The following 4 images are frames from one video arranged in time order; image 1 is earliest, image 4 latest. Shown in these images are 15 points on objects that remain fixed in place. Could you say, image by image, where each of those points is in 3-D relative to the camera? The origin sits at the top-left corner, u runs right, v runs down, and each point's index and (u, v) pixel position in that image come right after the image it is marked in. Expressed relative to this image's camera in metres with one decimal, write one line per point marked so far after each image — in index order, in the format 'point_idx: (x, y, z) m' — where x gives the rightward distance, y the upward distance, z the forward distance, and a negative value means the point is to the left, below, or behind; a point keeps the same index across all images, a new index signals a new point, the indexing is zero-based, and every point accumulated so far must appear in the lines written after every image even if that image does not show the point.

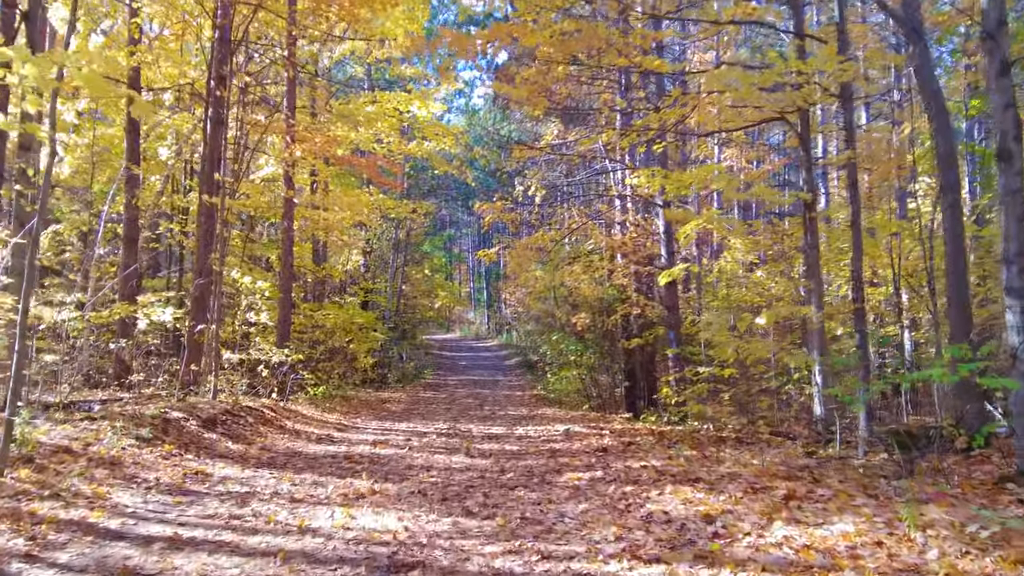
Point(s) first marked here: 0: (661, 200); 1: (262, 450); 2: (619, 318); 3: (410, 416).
0: (+1.9, +1.1, +12.1) m
1: (-1.7, -1.1, +6.3) m
2: (+1.4, -0.4, +13.0) m
3: (-1.2, -1.5, +11.3) m
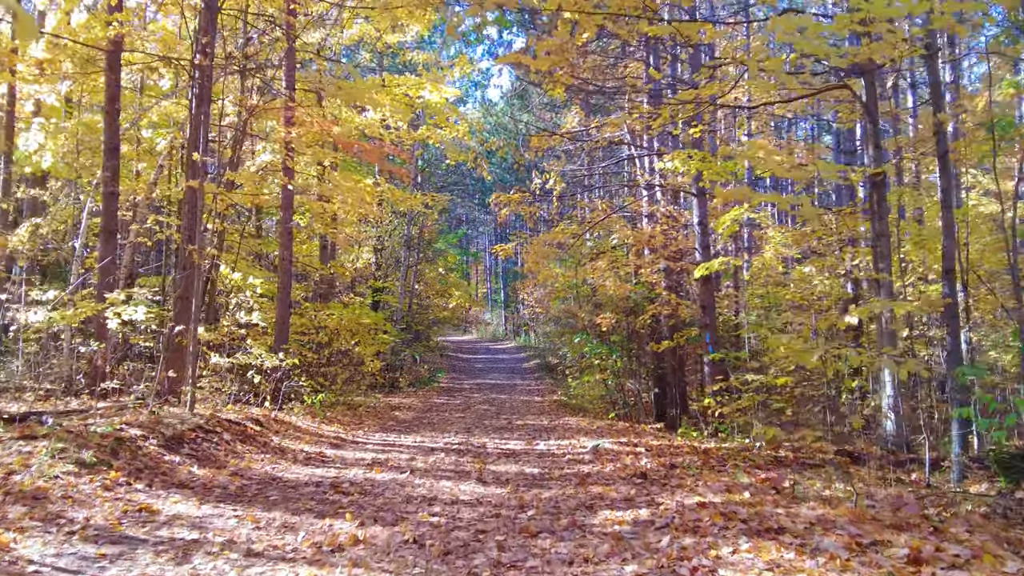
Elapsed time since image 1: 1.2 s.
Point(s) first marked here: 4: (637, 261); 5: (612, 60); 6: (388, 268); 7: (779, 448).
0: (+2.1, +1.2, +11.0) m
1: (-1.5, -1.0, +5.3) m
2: (+1.7, -0.4, +11.9) m
3: (-1.0, -1.5, +10.3) m
4: (+1.5, +0.3, +11.7) m
5: (+1.1, +2.5, +10.6) m
6: (-2.5, +0.4, +19.6) m
7: (+1.9, -1.1, +6.7) m
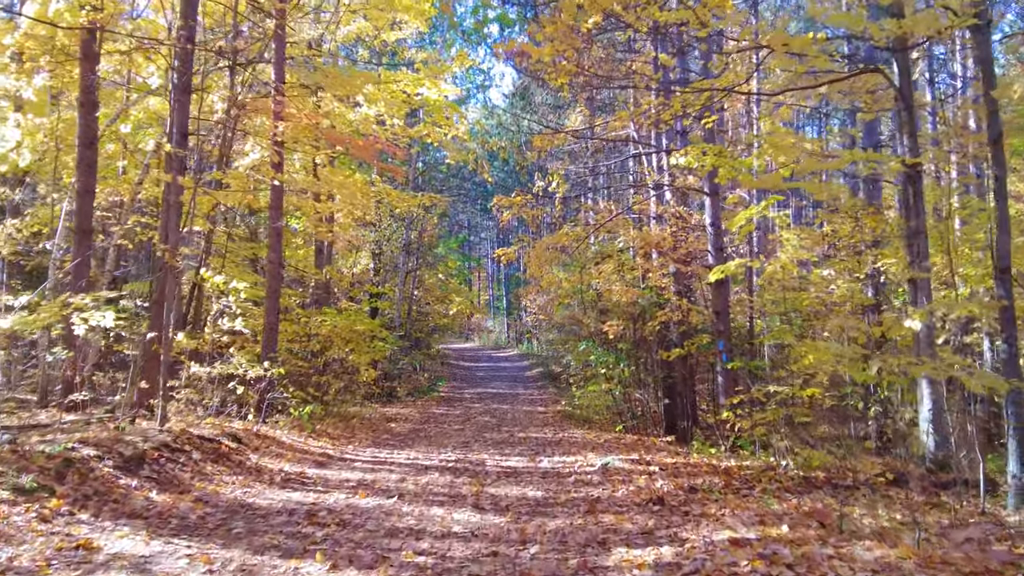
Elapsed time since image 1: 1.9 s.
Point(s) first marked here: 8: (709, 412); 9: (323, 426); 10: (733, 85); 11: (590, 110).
0: (+2.1, +1.1, +10.4) m
1: (-1.5, -1.1, +4.7) m
2: (+1.7, -0.4, +11.3) m
3: (-1.0, -1.5, +9.6) m
4: (+1.5, +0.3, +11.1) m
5: (+1.1, +2.5, +10.0) m
6: (-2.5, +0.3, +19.0) m
7: (+1.9, -1.2, +6.1) m
8: (+2.4, -1.5, +11.8) m
9: (-1.9, -1.4, +9.4) m
10: (+1.8, +1.7, +7.8) m
11: (+1.2, +2.6, +14.1) m
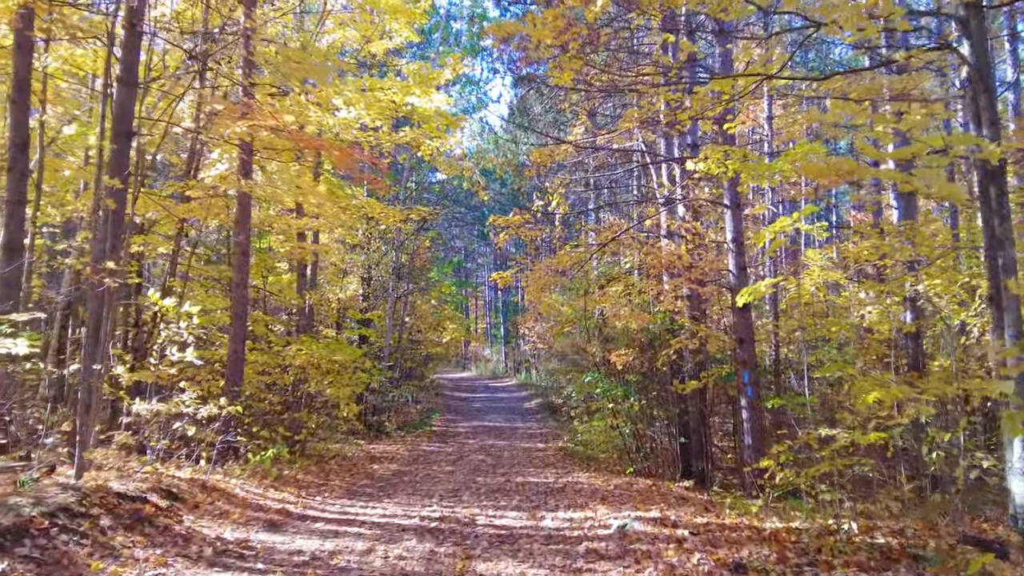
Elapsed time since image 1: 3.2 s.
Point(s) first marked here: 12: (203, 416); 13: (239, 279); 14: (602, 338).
0: (+2.1, +0.9, +9.3) m
1: (-1.6, -1.1, +3.5) m
2: (+1.7, -0.7, +10.1) m
3: (-1.0, -1.7, +8.4) m
4: (+1.5, 0.0, +10.0) m
5: (+1.1, +2.3, +9.0) m
6: (-2.6, -0.2, +17.9) m
7: (+1.9, -1.3, +4.9) m
8: (+2.4, -1.8, +10.6) m
9: (-1.9, -1.6, +8.1) m
10: (+1.8, +1.5, +6.7) m
11: (+1.1, +2.3, +13.0) m
12: (-2.3, -0.9, +7.1) m
13: (-2.6, +0.1, +9.1) m
14: (+1.1, -0.6, +11.9) m
